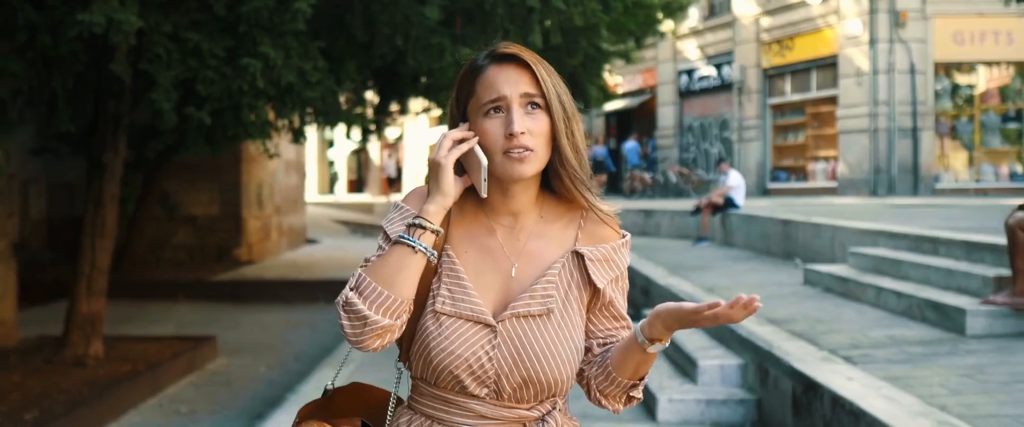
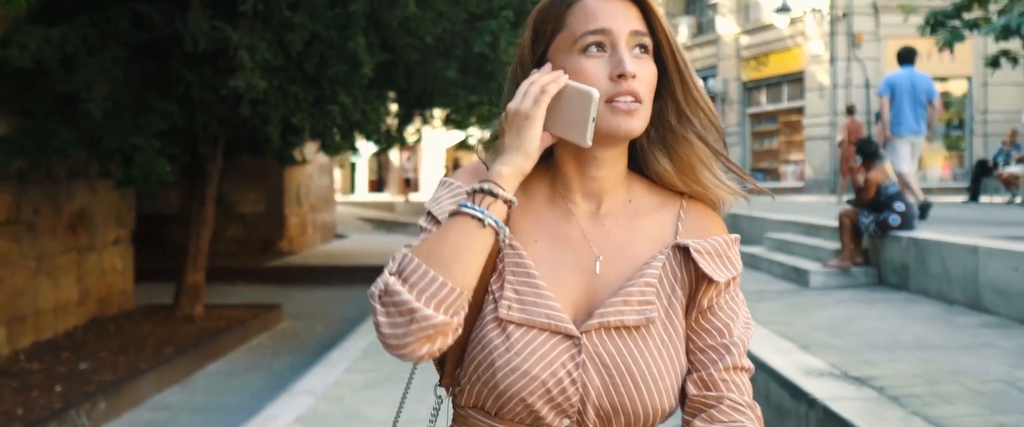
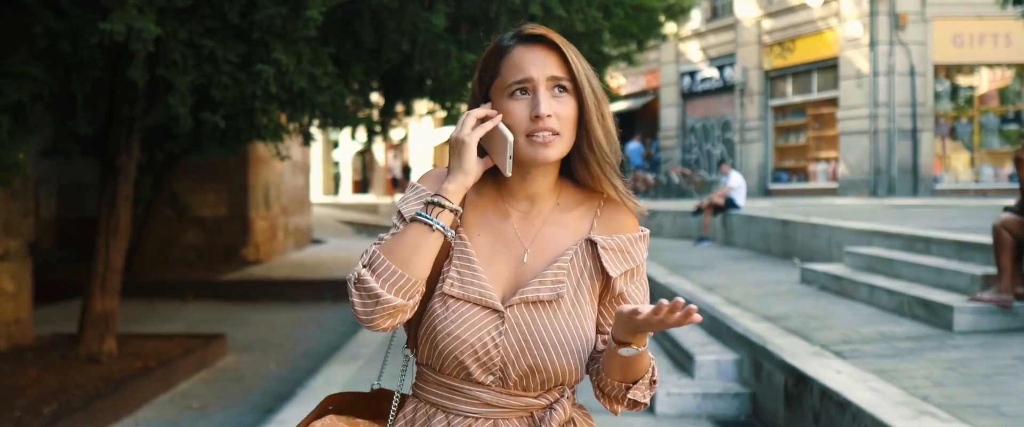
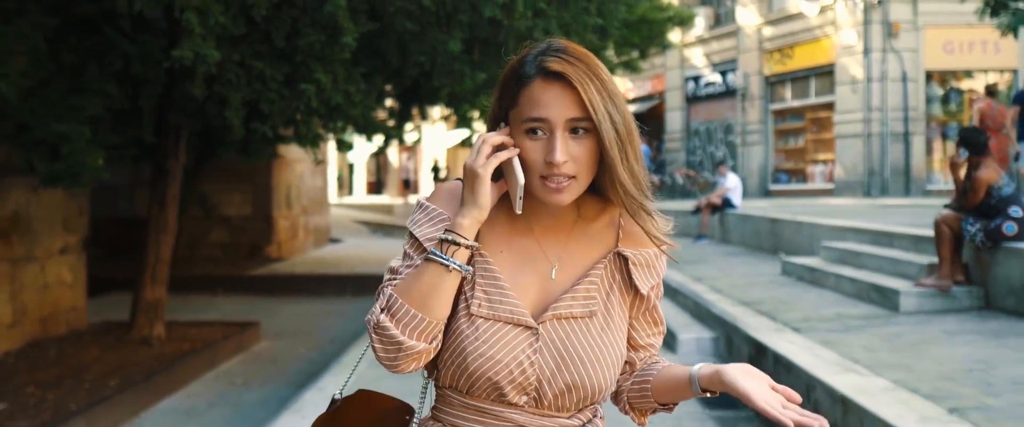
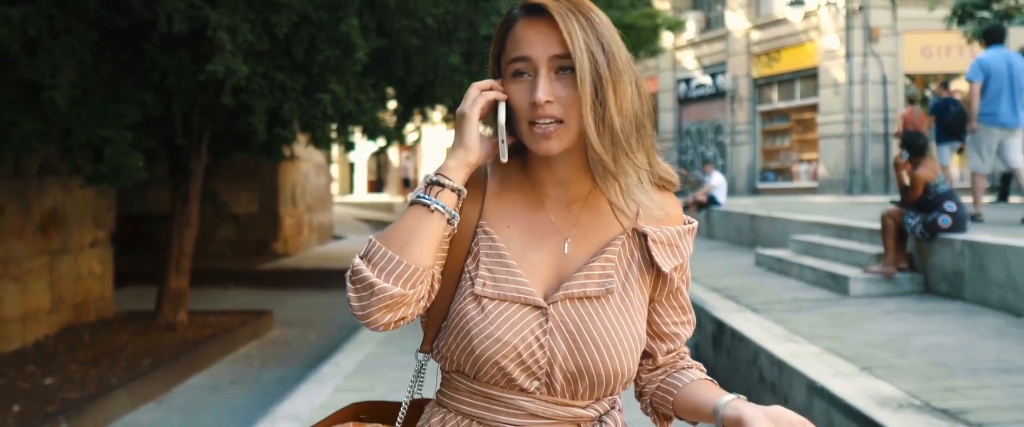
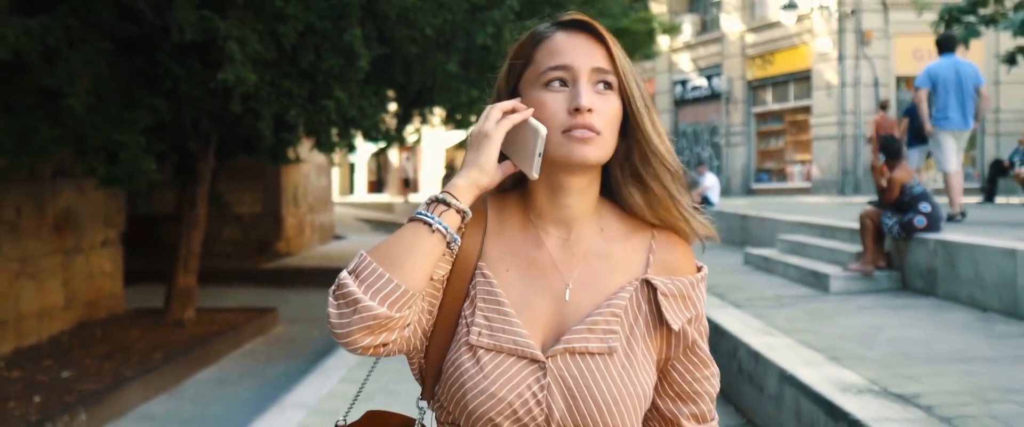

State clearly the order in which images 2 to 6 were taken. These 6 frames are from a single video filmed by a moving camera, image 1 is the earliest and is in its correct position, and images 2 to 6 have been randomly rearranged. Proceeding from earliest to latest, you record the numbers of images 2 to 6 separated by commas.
3, 4, 5, 6, 2
